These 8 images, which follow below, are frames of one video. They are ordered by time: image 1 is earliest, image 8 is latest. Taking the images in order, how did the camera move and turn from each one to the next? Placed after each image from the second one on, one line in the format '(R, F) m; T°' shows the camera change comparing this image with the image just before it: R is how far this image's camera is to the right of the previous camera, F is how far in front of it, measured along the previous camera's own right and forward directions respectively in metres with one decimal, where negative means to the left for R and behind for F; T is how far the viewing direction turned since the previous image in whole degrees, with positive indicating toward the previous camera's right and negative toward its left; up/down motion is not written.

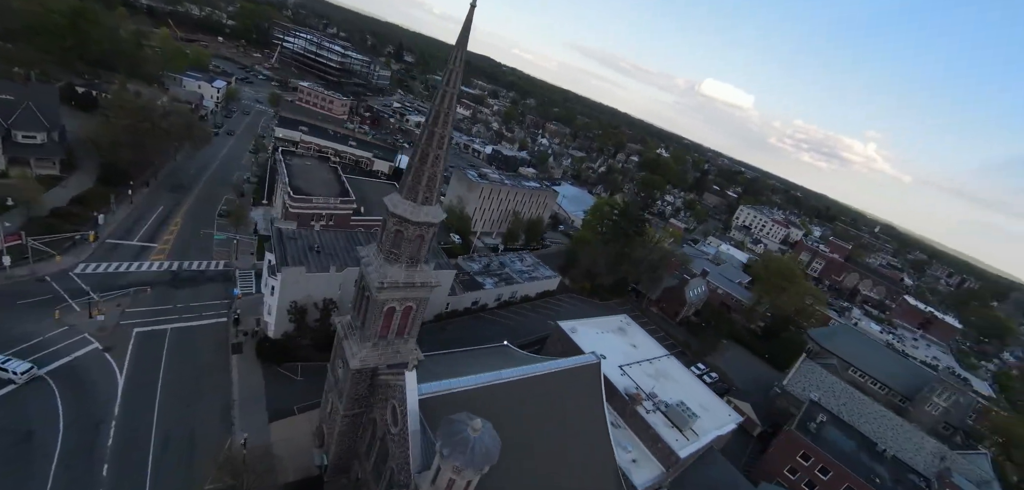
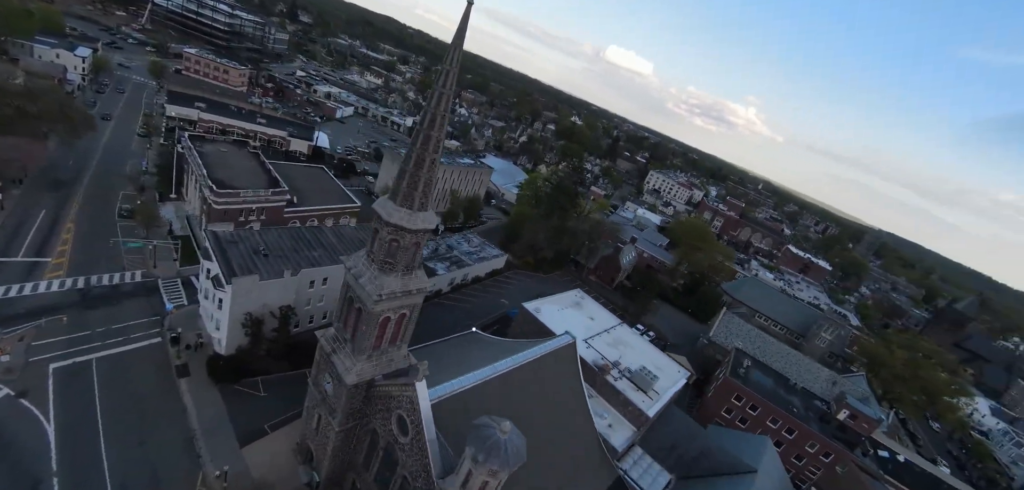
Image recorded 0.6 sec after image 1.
(-3.7, +0.3) m; +11°
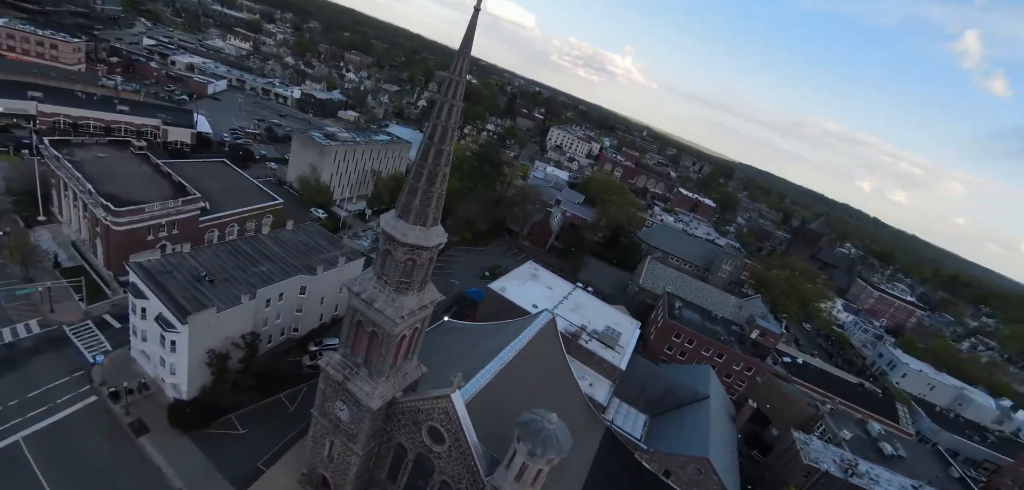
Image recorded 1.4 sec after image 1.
(-4.8, +0.2) m; +13°
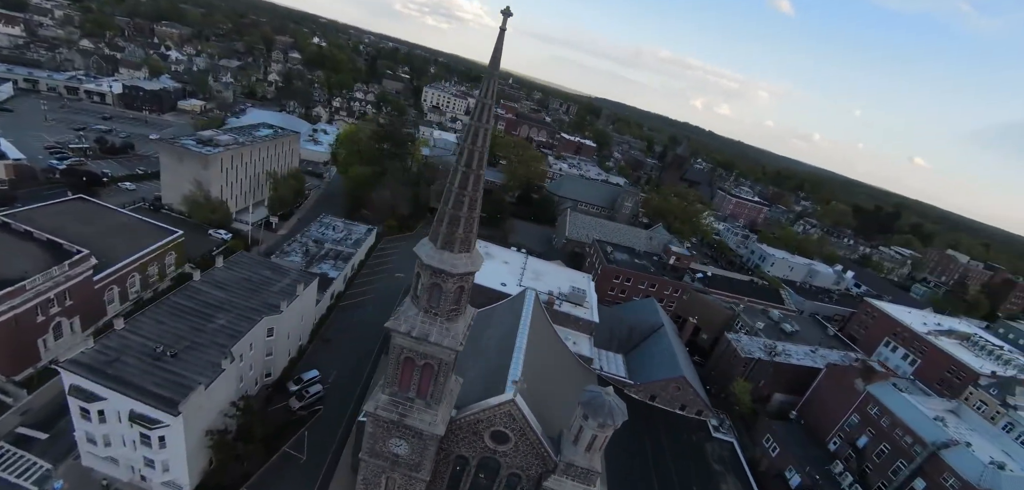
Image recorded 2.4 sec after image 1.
(-6.3, +0.4) m; +15°
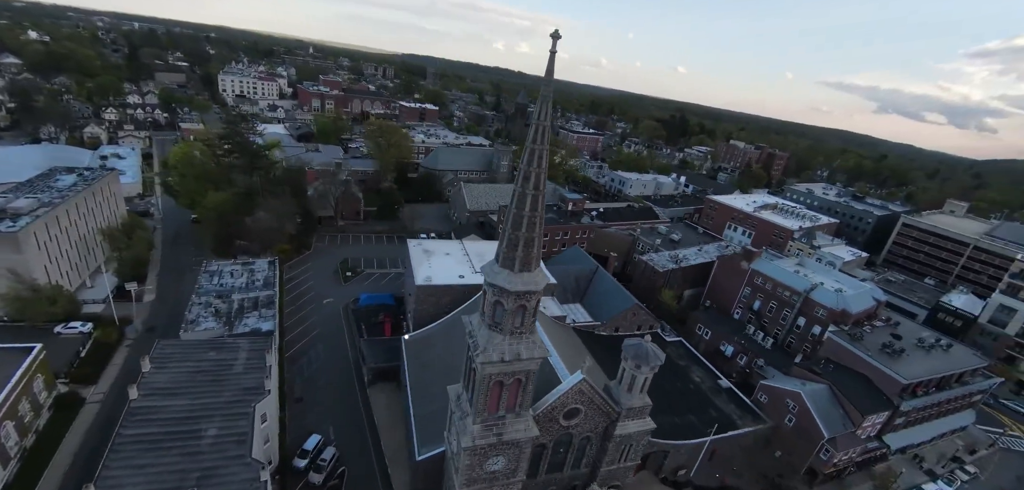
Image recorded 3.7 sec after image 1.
(-8.5, +1.0) m; +20°
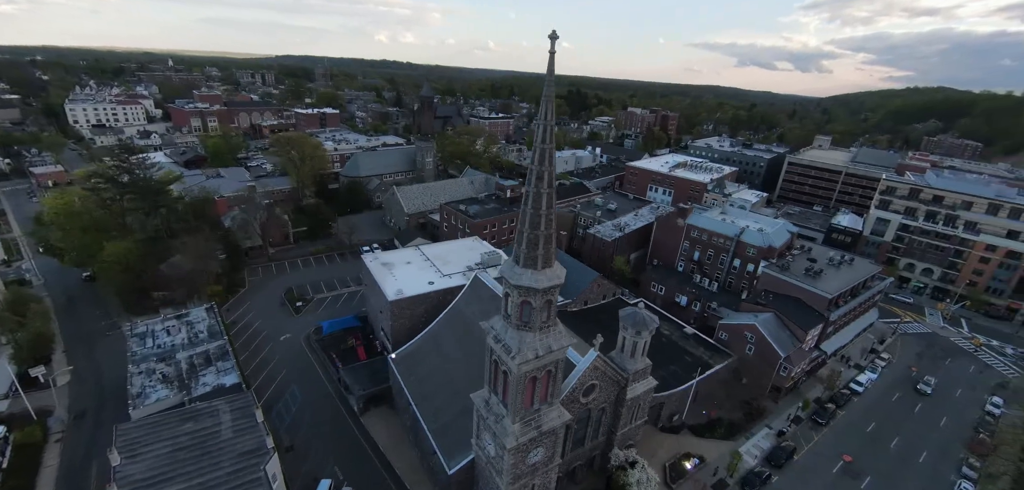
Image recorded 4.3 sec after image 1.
(-4.0, +0.1) m; +11°
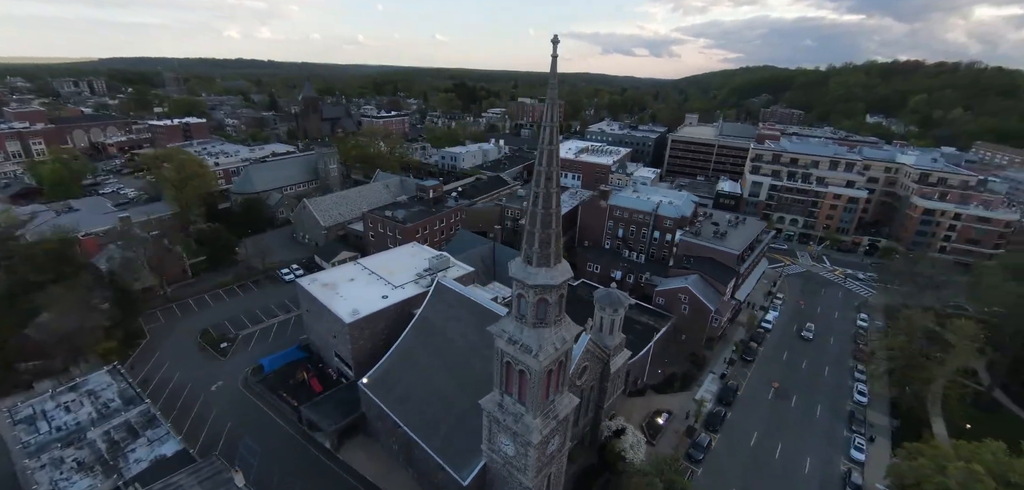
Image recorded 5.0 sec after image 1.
(-4.7, +0.4) m; +14°
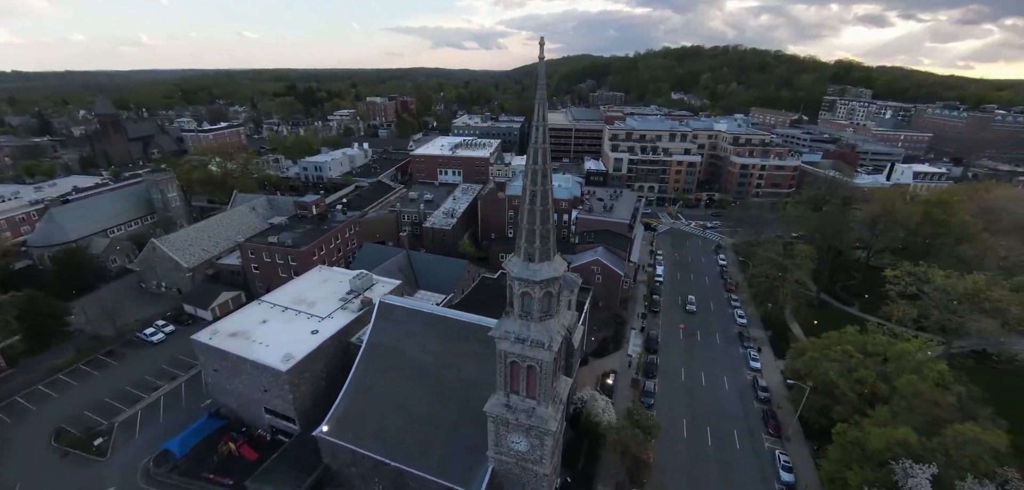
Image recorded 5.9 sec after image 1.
(-5.9, +0.7) m; +18°
